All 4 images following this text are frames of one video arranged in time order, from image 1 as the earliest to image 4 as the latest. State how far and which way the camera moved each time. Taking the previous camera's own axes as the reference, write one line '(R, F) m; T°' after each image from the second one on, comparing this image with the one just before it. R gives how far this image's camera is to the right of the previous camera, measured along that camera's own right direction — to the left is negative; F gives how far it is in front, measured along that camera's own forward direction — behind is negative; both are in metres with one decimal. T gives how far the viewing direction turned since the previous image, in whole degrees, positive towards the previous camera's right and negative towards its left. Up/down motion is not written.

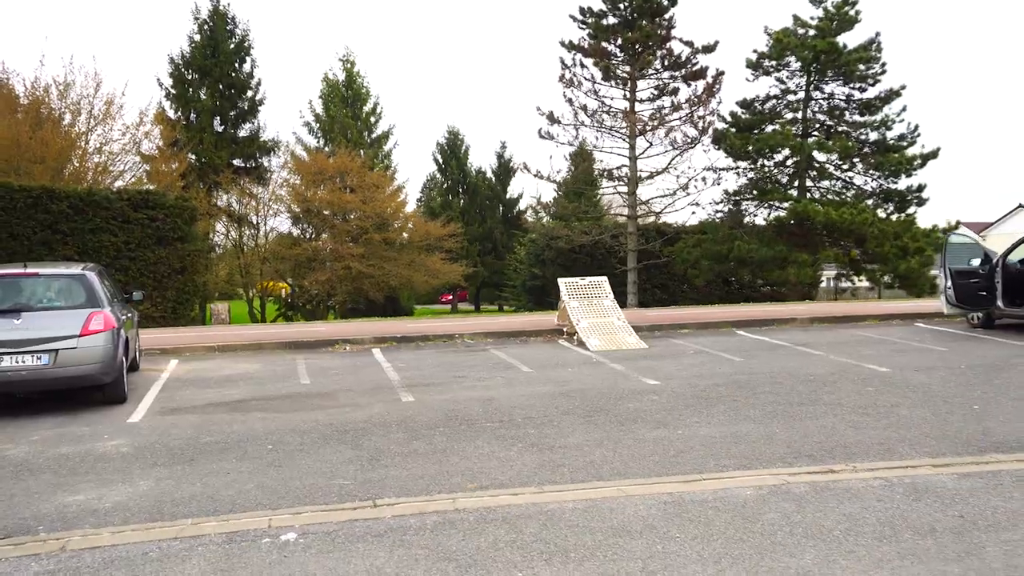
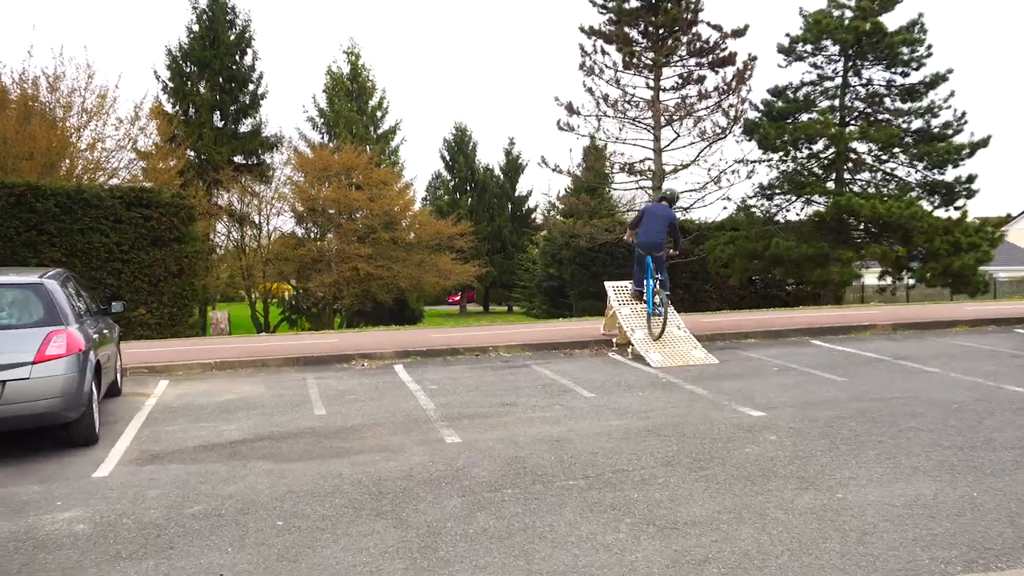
(-0.6, +1.9) m; 0°
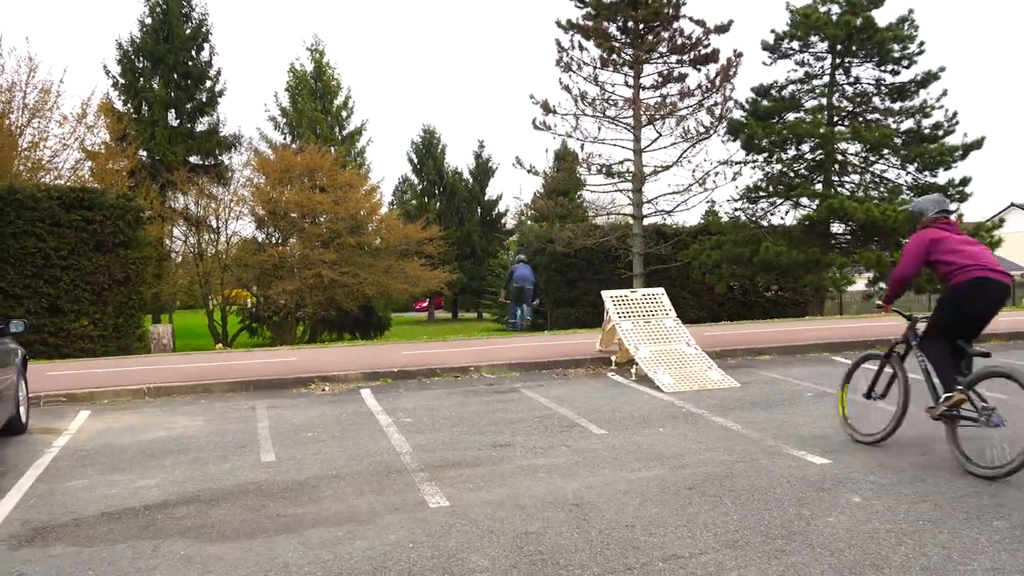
(-0.2, +1.6) m; +2°
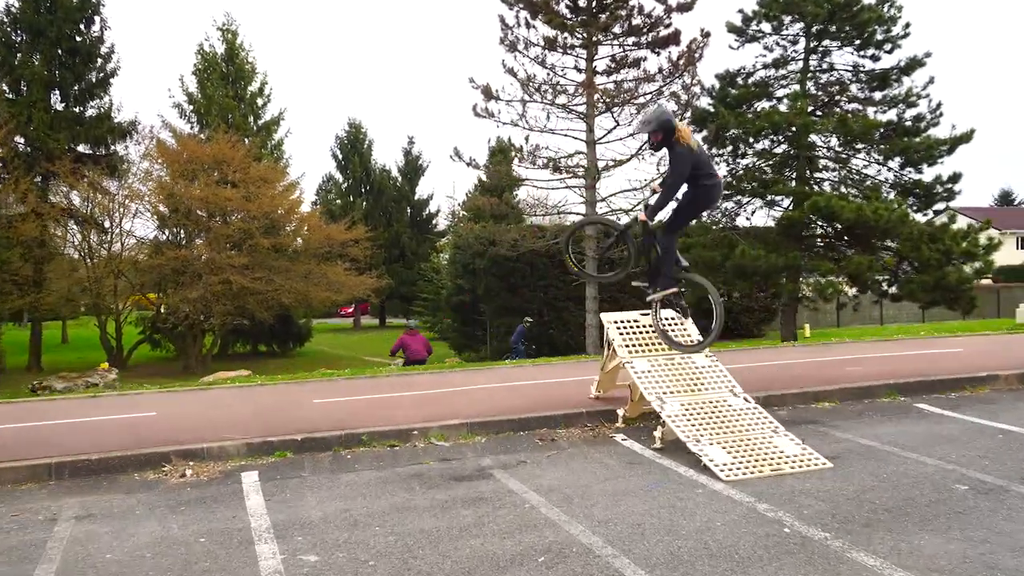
(-0.3, +3.5) m; +5°
